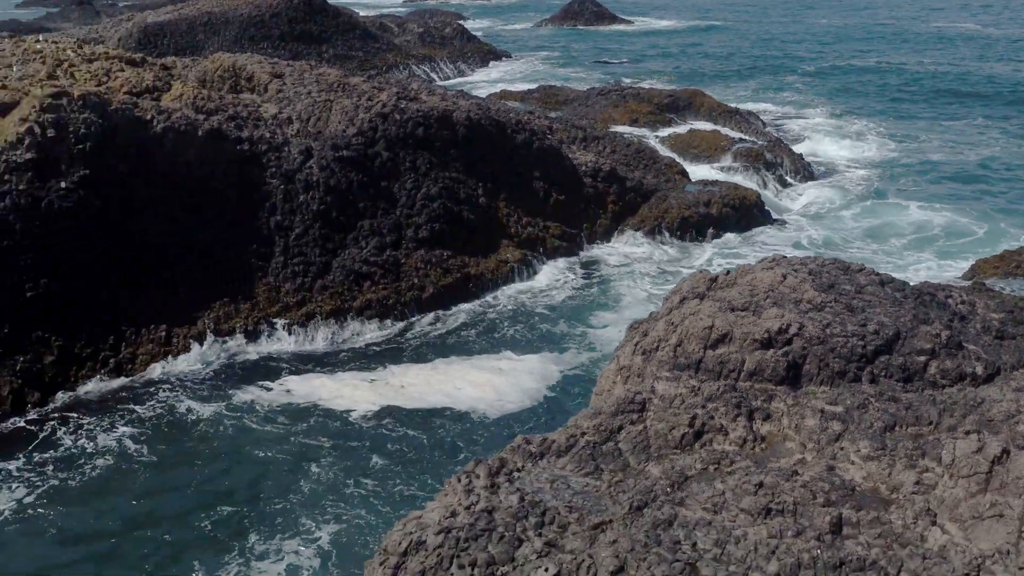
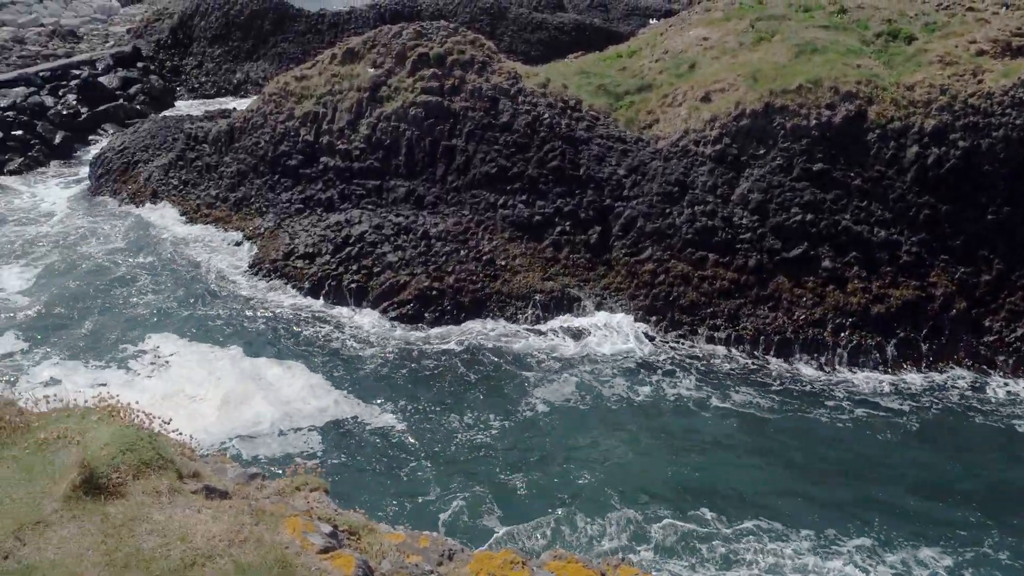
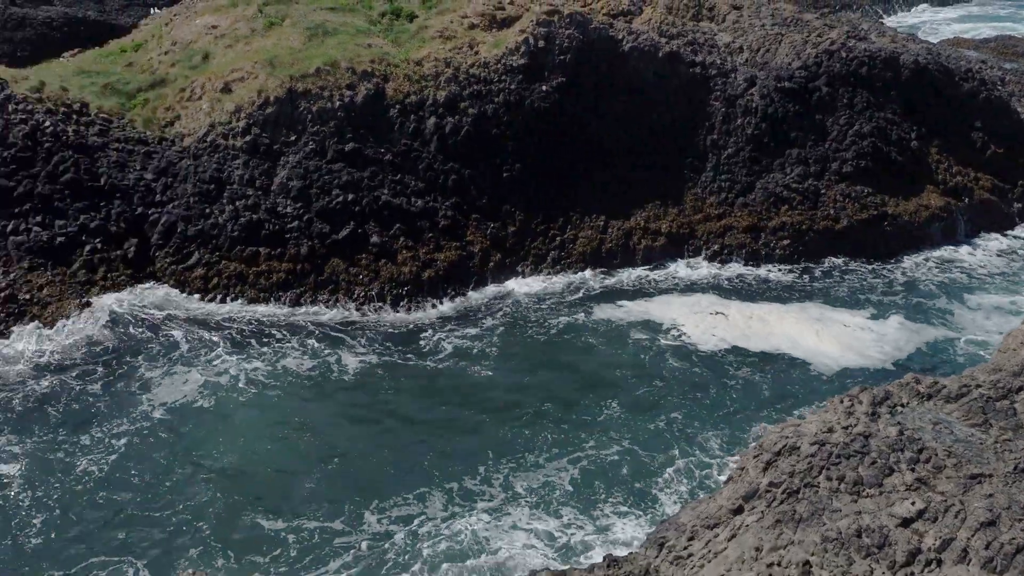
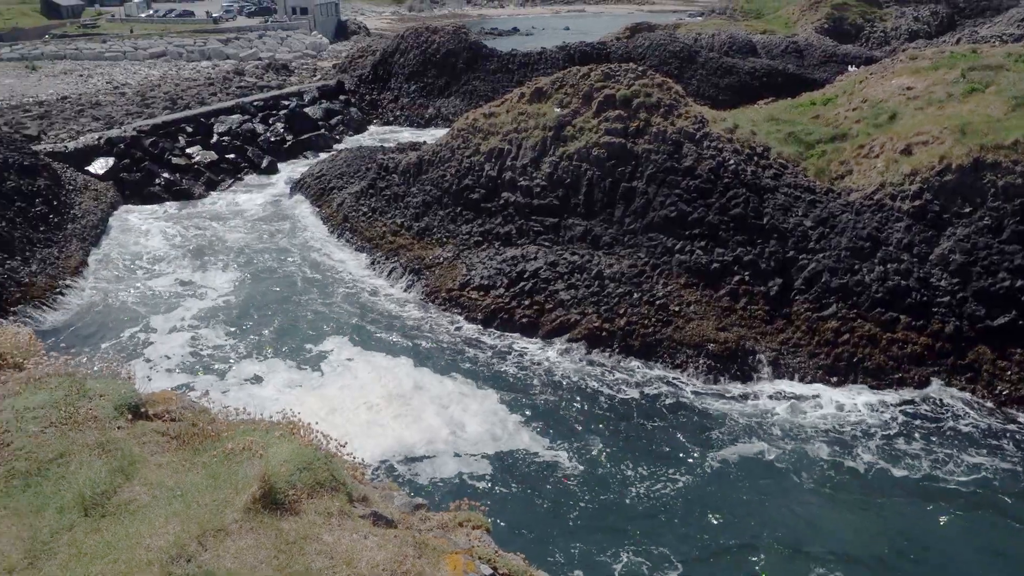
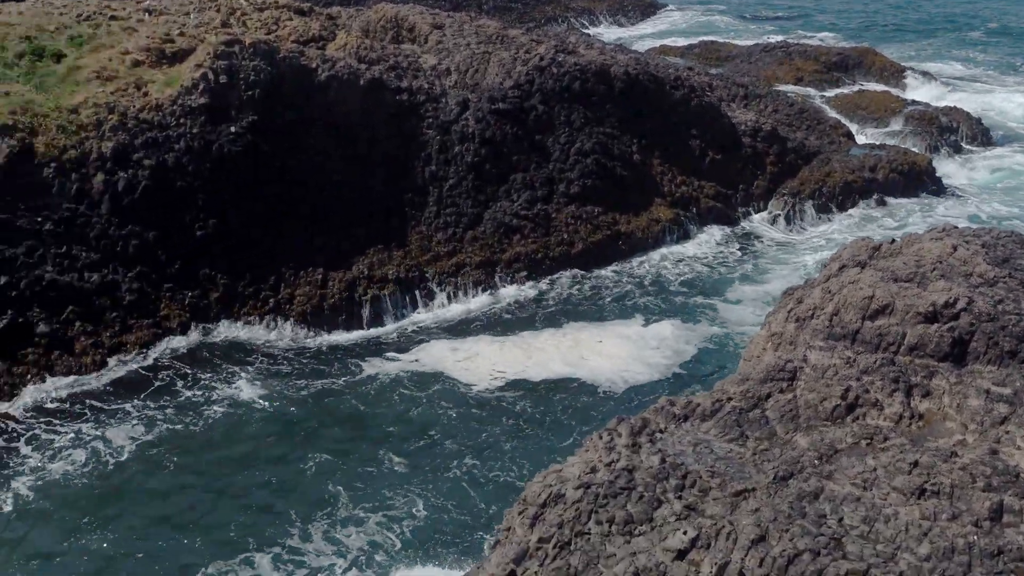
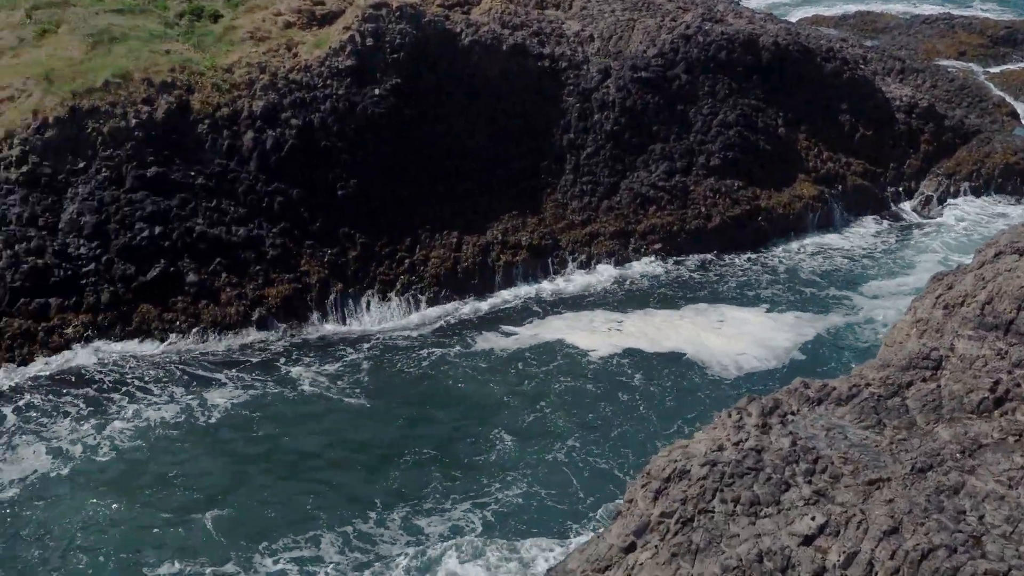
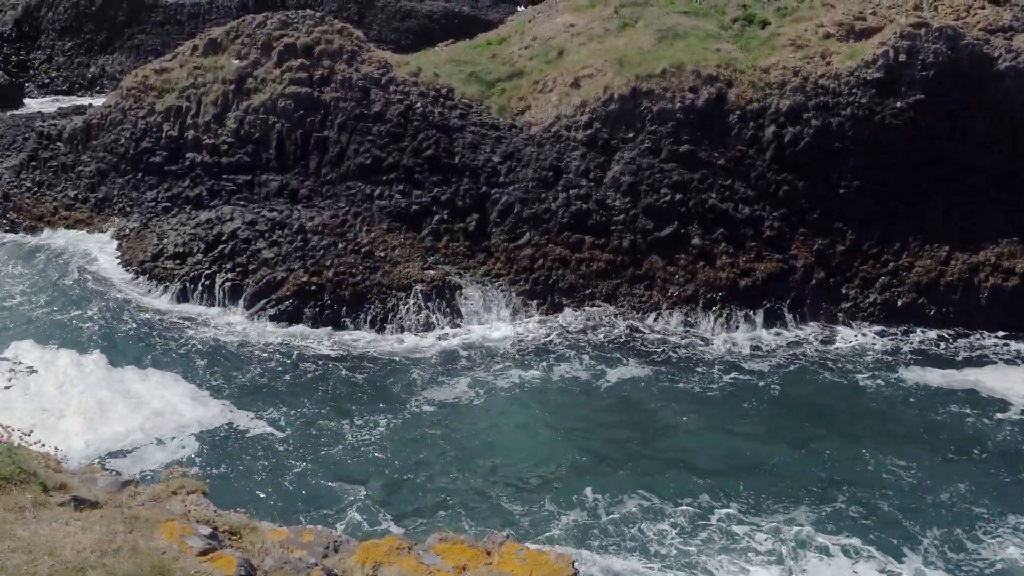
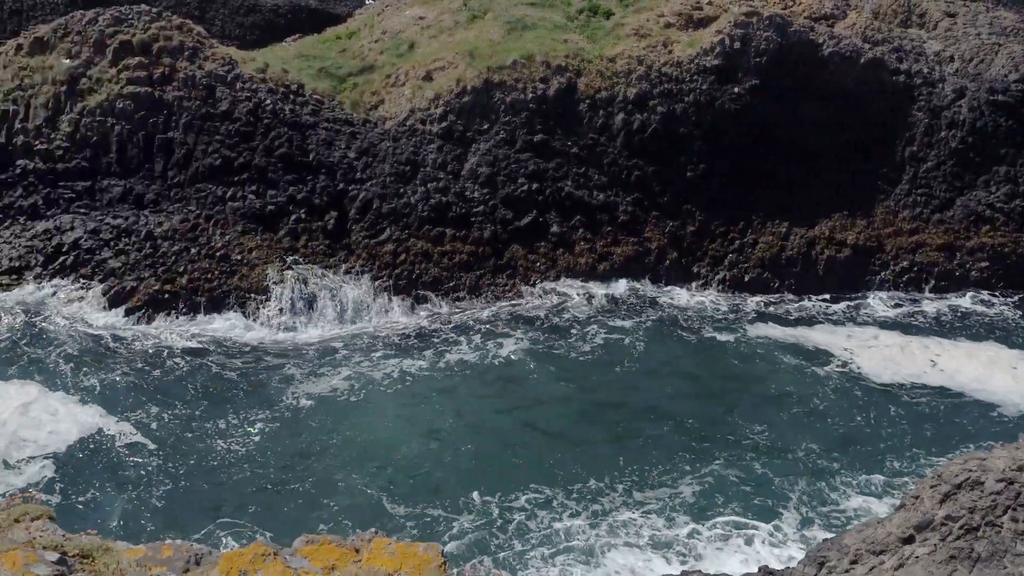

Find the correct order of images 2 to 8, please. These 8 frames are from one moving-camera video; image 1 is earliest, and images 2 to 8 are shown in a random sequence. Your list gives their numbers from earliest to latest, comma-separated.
5, 6, 3, 8, 7, 2, 4
